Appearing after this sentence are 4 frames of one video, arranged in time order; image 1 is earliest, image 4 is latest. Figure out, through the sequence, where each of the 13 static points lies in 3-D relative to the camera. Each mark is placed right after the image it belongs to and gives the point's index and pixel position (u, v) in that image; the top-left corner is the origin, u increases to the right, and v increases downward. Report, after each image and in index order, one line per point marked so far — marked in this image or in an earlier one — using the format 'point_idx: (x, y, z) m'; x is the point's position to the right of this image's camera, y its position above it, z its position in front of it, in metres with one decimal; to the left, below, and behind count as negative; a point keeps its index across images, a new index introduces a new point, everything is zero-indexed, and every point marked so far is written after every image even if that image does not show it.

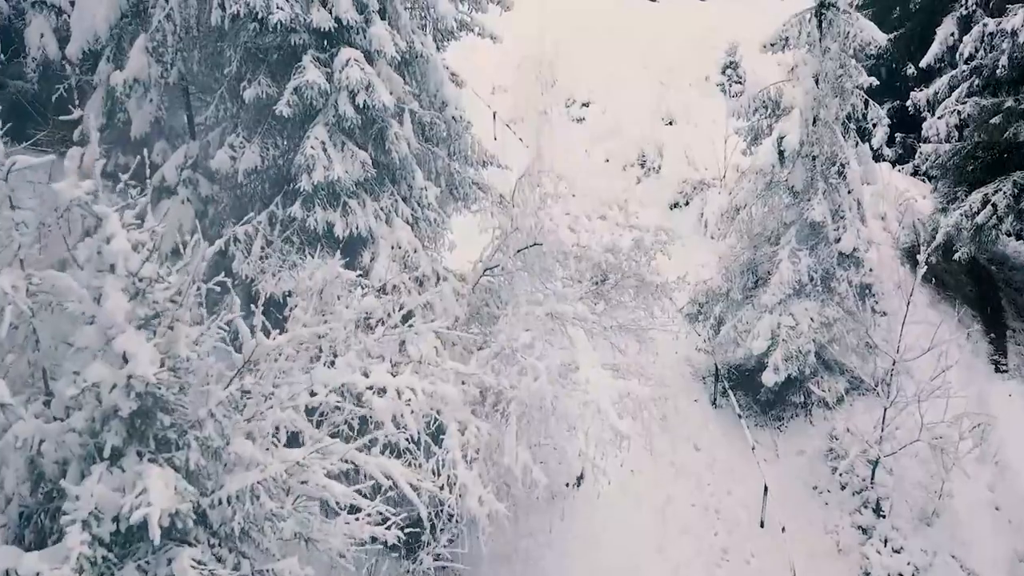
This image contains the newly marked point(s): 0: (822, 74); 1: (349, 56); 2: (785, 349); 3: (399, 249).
0: (+5.5, +3.9, +13.0) m
1: (-2.0, +2.8, +8.9) m
2: (+5.1, -1.1, +13.5) m
3: (-1.5, +0.6, +9.8) m
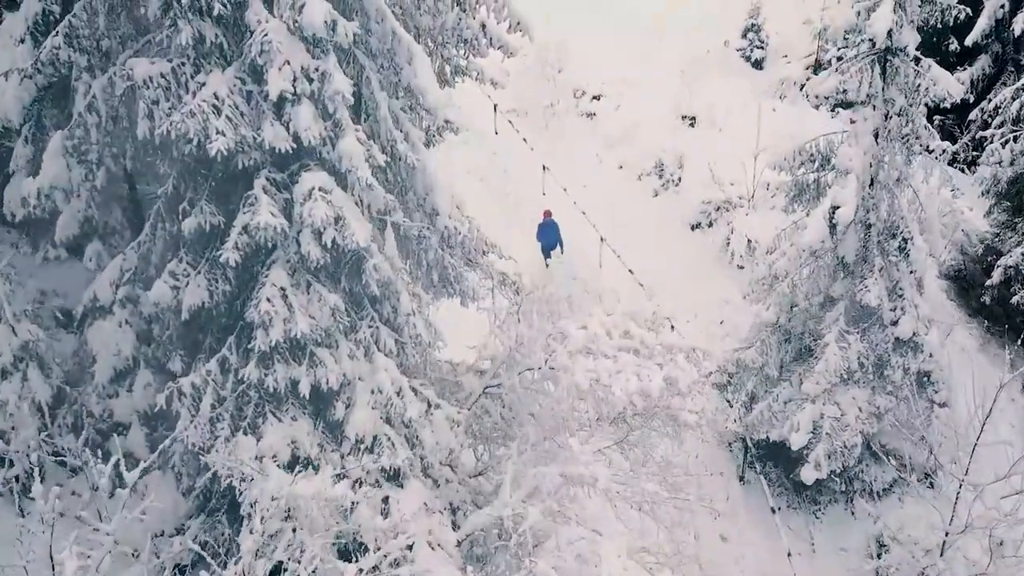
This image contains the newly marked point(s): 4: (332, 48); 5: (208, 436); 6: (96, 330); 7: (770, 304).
0: (+5.6, +2.4, +11.0) m
1: (-1.9, +1.0, +7.0) m
2: (+5.1, -2.5, +11.8) m
3: (-1.4, -1.2, +8.0) m
4: (-1.7, +2.3, +6.9) m
5: (-3.2, -1.5, +7.6) m
6: (-4.8, -0.5, +8.5) m
7: (+4.5, -0.3, +12.6) m
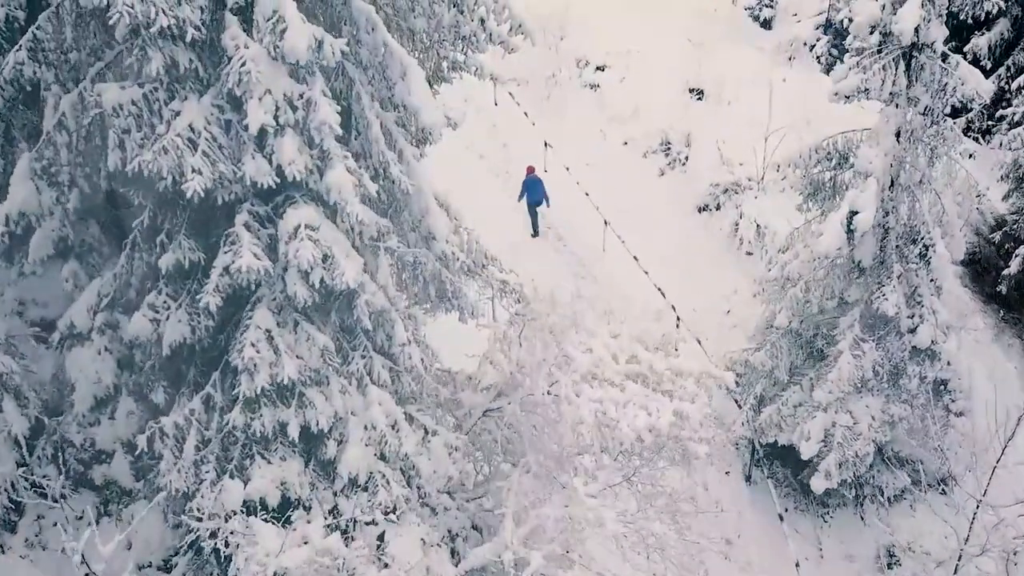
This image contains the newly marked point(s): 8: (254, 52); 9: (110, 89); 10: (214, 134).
0: (+5.6, +2.2, +10.3) m
1: (-1.9, +0.6, +6.4) m
2: (+5.2, -2.6, +11.5) m
3: (-1.4, -1.5, +7.6) m
4: (-1.7, +1.9, +6.3) m
5: (-3.2, -1.9, +7.2) m
6: (-4.8, -0.8, +8.1) m
7: (+4.5, -0.3, +12.1) m
8: (-2.1, +1.9, +6.1) m
9: (-3.4, +1.7, +6.3) m
10: (-2.6, +1.3, +6.3) m
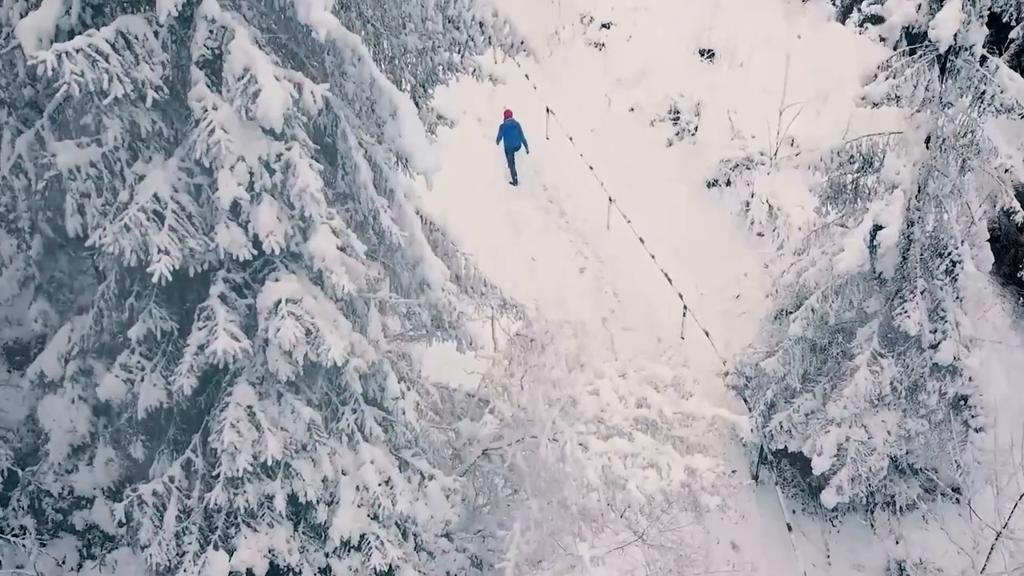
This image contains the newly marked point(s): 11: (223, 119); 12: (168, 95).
0: (+5.6, +2.0, +9.5) m
1: (-1.9, -0.1, +5.8) m
2: (+5.2, -2.8, +11.1) m
3: (-1.4, -2.0, +7.2) m
4: (-1.7, +1.2, +5.6) m
5: (-3.2, -2.5, +6.8) m
6: (-4.8, -1.3, +7.6) m
7: (+4.5, -0.4, +11.5) m
8: (-2.1, +1.3, +5.3) m
9: (-3.5, +1.1, +5.5) m
10: (-2.6, +0.7, +5.6) m
11: (-2.1, +1.2, +5.3) m
12: (-2.8, +1.5, +5.8) m
